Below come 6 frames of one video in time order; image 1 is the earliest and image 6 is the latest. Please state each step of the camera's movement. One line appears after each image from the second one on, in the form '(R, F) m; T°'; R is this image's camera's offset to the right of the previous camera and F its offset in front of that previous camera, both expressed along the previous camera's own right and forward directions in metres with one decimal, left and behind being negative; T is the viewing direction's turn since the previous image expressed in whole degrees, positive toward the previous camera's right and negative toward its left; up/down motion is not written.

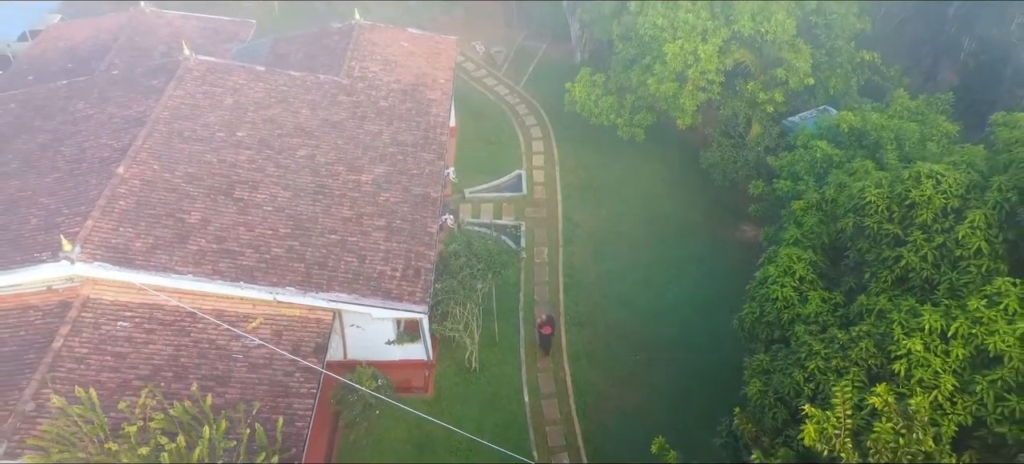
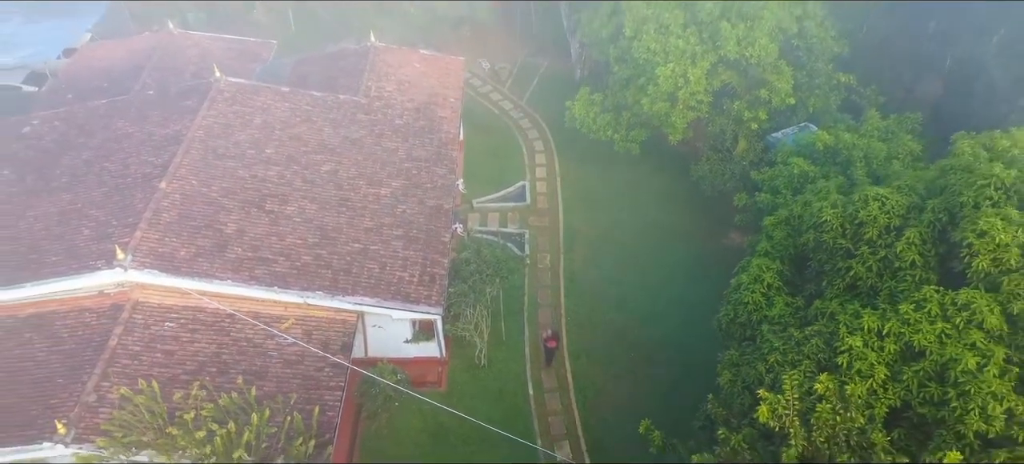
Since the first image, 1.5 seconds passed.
(-0.1, -1.5) m; 0°
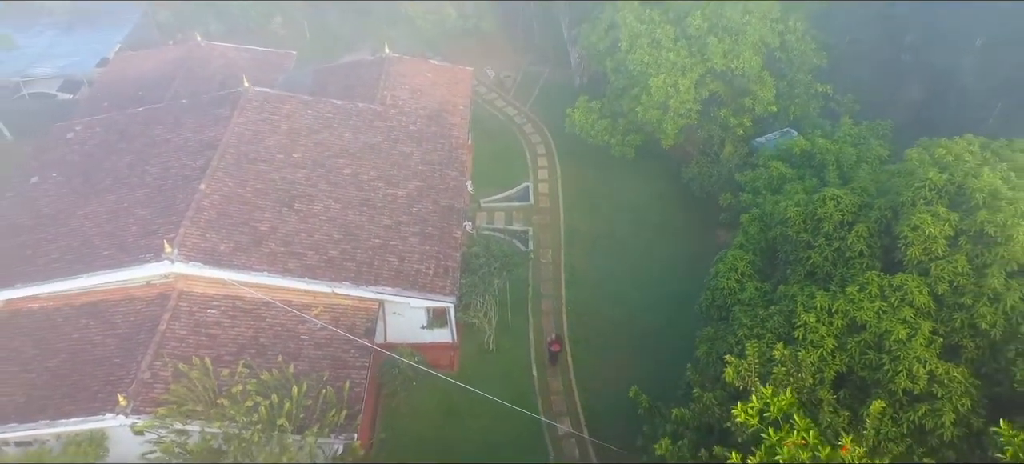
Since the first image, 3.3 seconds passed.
(-0.2, -1.7) m; 0°
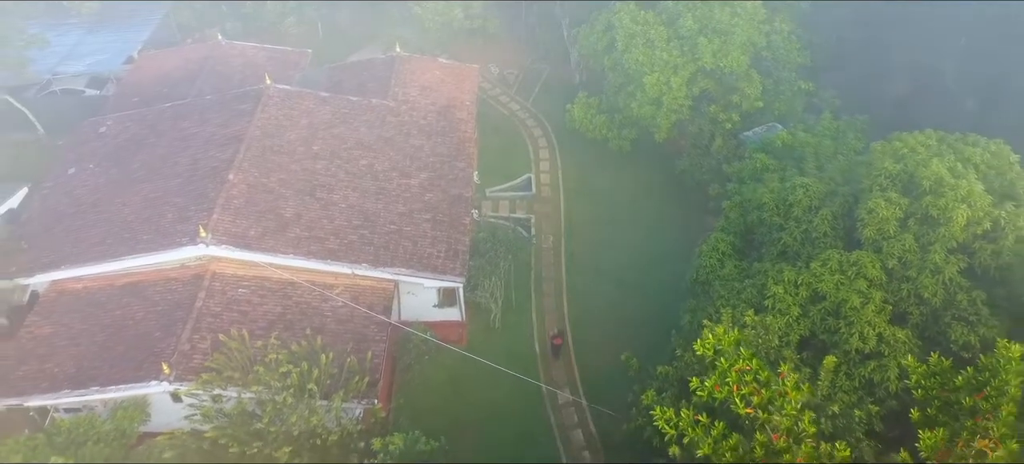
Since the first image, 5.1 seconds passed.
(-0.1, -1.5) m; 0°
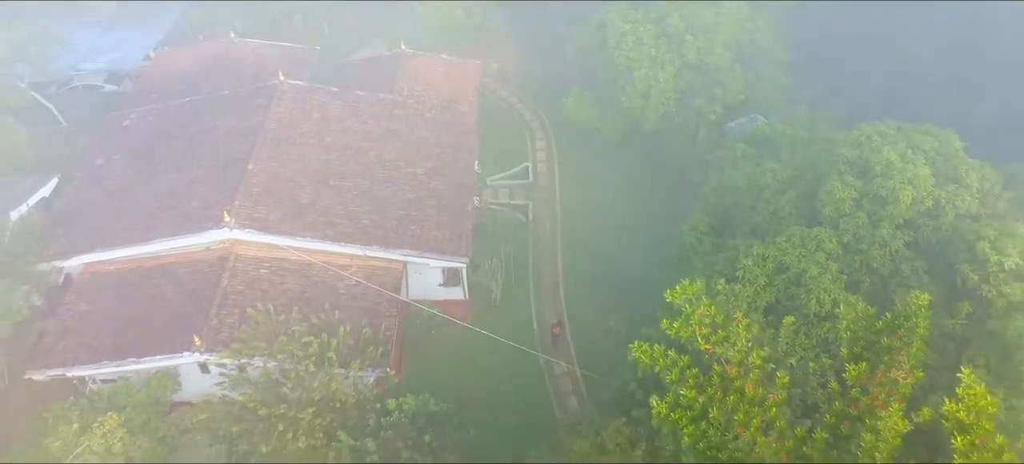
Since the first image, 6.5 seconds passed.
(-0.1, -1.5) m; 0°
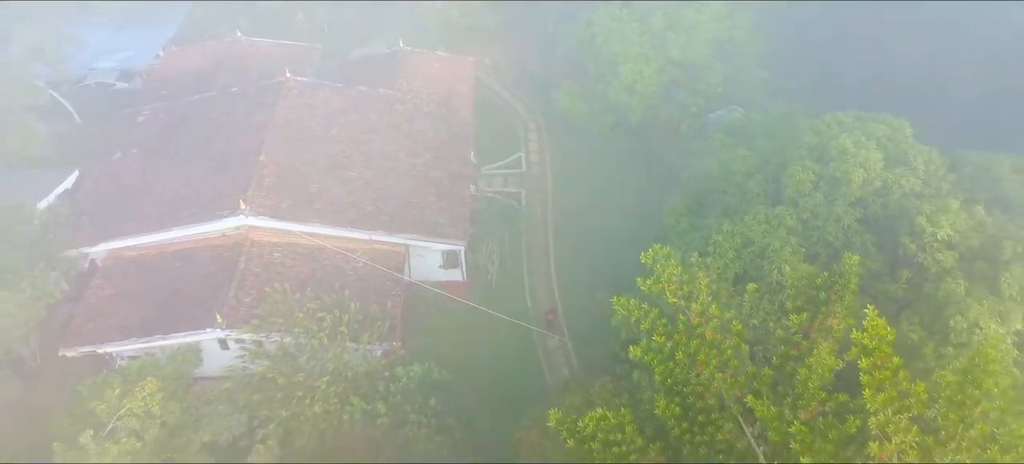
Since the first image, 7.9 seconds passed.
(-0.1, -1.6) m; +1°
